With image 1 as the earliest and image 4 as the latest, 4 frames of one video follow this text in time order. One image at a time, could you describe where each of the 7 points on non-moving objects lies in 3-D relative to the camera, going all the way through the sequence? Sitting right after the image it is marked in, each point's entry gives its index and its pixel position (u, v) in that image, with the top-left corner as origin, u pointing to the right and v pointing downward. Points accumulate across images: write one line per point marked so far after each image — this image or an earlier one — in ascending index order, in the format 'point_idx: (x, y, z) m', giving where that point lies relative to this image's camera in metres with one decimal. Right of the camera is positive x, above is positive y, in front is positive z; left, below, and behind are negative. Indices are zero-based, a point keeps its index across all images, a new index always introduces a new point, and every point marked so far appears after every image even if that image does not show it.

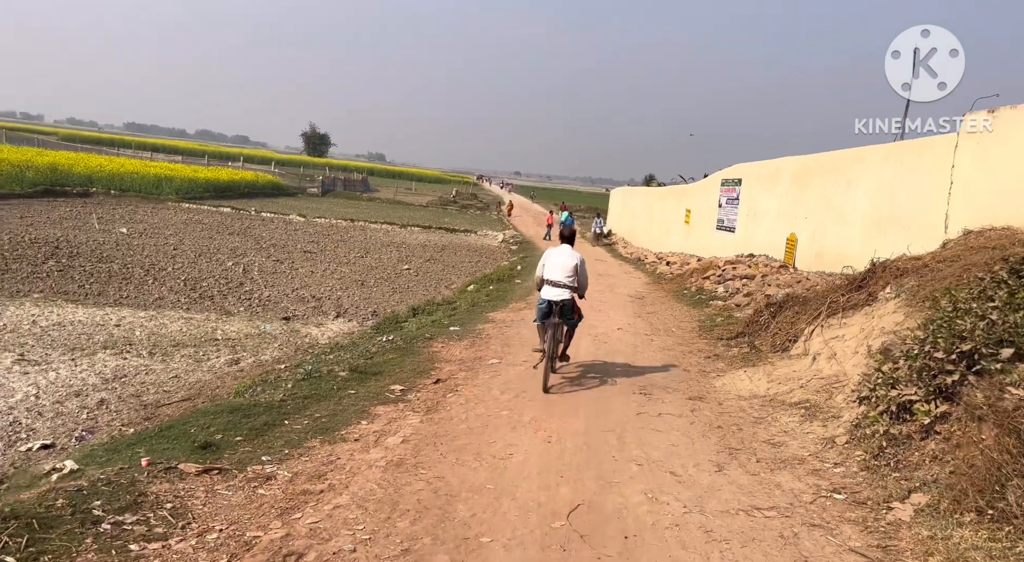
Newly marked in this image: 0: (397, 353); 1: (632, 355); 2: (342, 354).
0: (-1.2, -0.8, +8.8) m
1: (+1.4, -0.9, +9.3) m
2: (-2.0, -0.9, +9.5) m
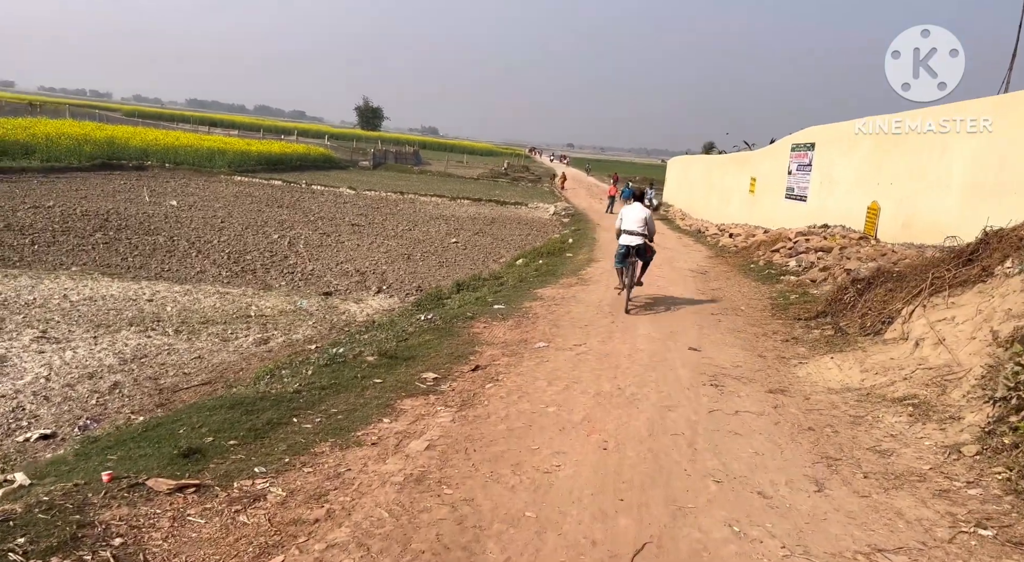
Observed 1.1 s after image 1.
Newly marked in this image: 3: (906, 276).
0: (-0.7, -0.5, +8.0) m
1: (+1.9, -0.6, +8.3) m
2: (-1.5, -0.6, +8.7) m
3: (+4.3, 0.0, +8.9) m
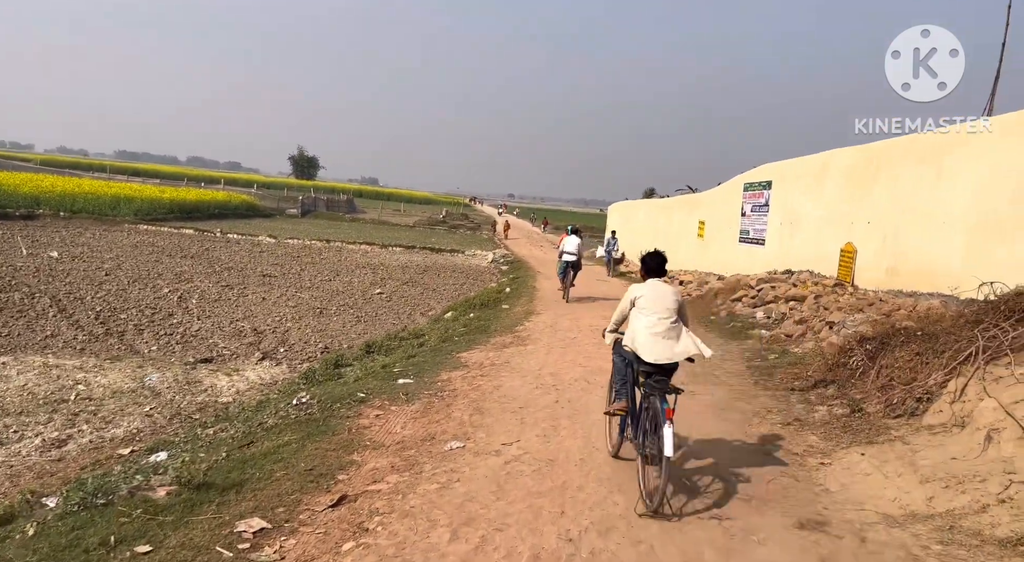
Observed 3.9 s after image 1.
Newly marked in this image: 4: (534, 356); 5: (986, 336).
0: (-1.4, -1.0, +5.5) m
1: (+1.2, -1.1, +6.0) m
2: (-2.2, -1.1, +6.2) m
3: (+3.6, -0.5, +6.8) m
4: (+0.2, -0.8, +9.0) m
5: (+3.6, -0.4, +6.1) m
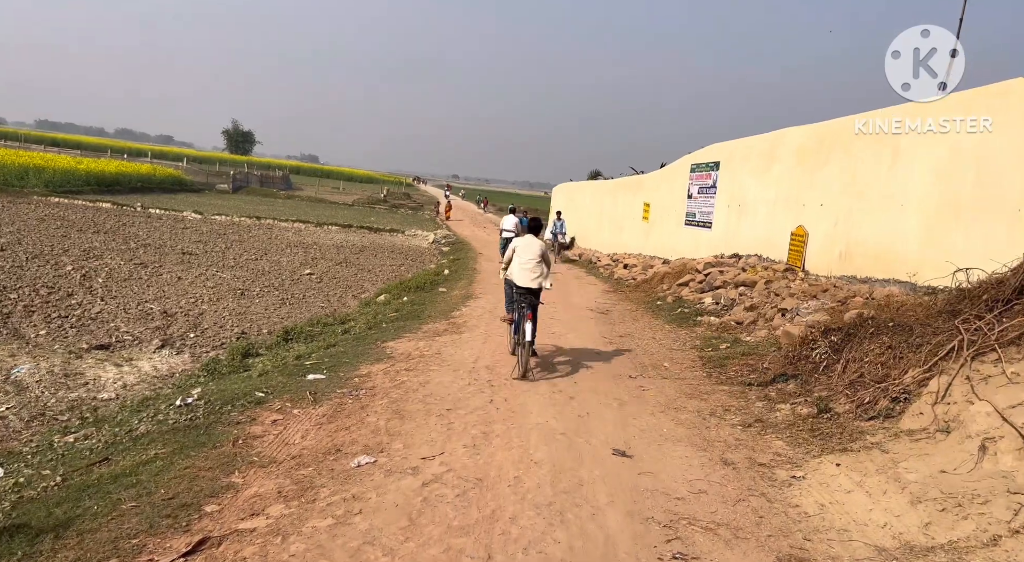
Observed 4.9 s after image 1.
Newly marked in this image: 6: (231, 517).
0: (-1.9, -0.9, +4.5) m
1: (+0.7, -1.0, +5.2) m
2: (-2.7, -1.0, +5.2) m
3: (+3.0, -0.4, +6.2) m
4: (-0.5, -0.6, +8.1) m
5: (+3.1, -0.3, +5.5) m
6: (-1.2, -1.0, +3.5) m
